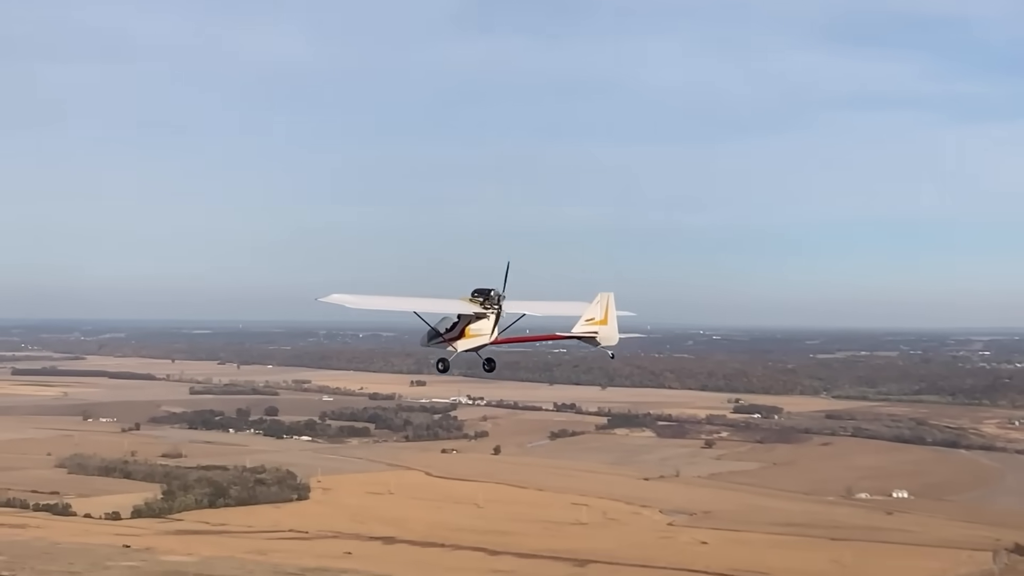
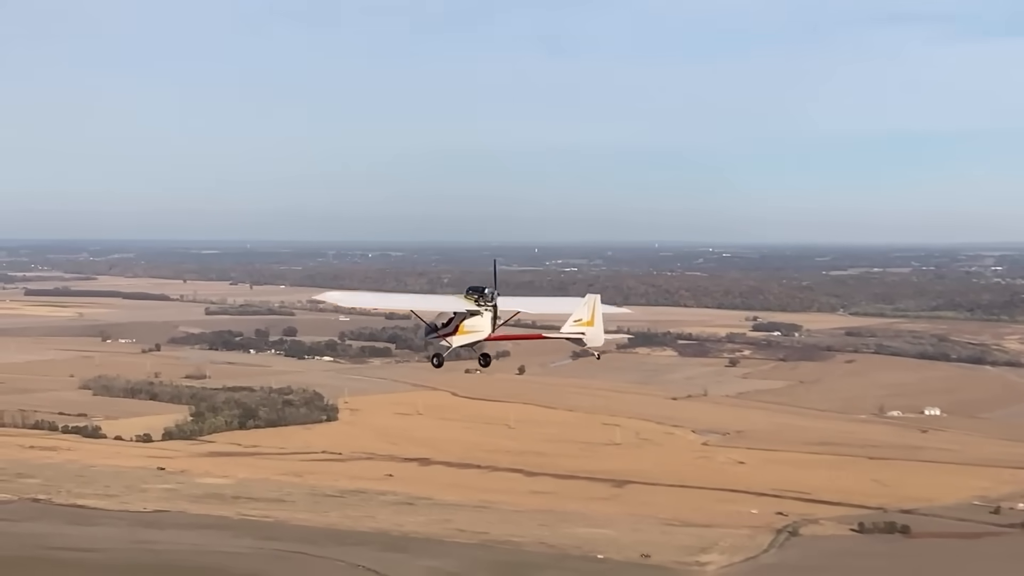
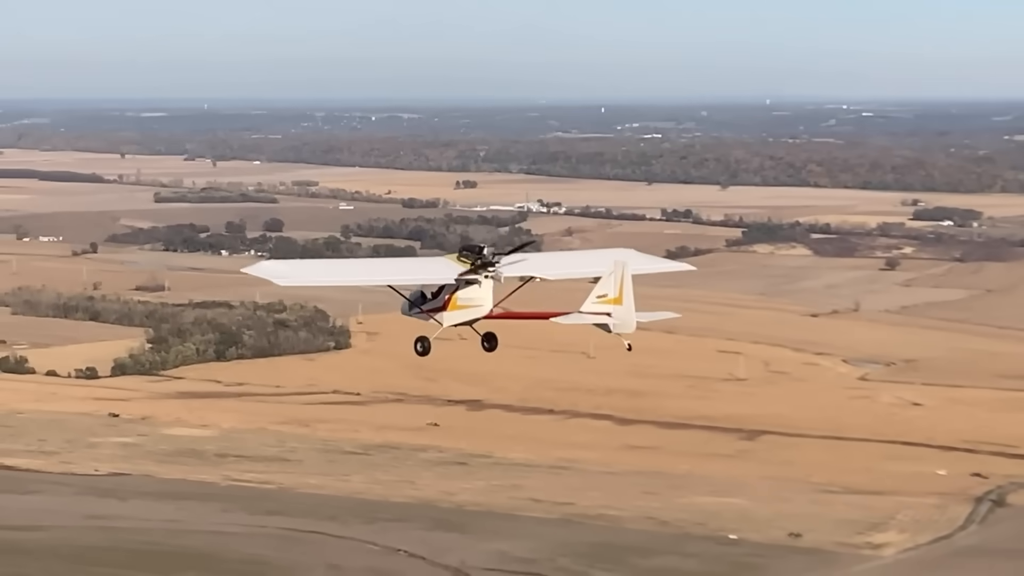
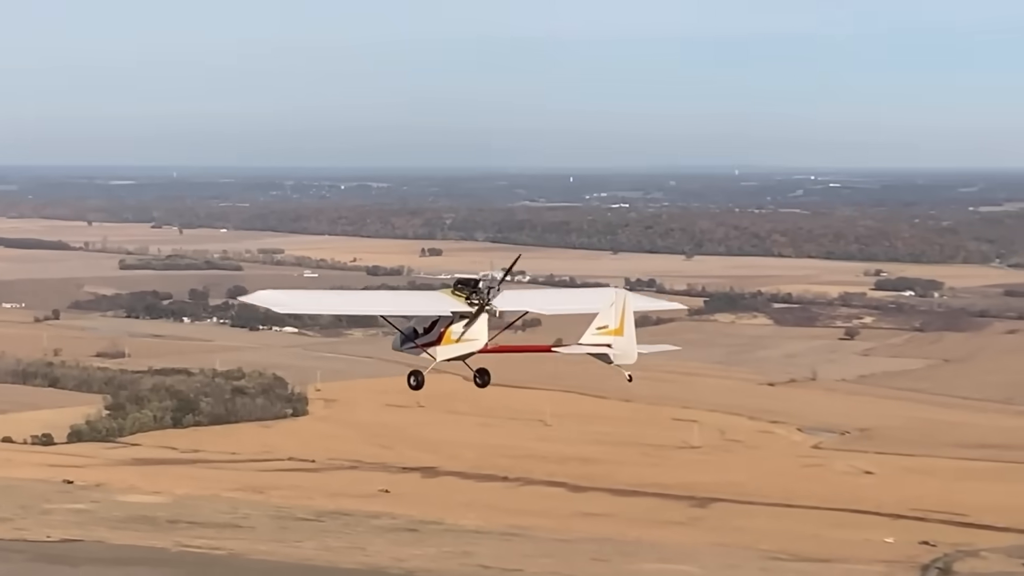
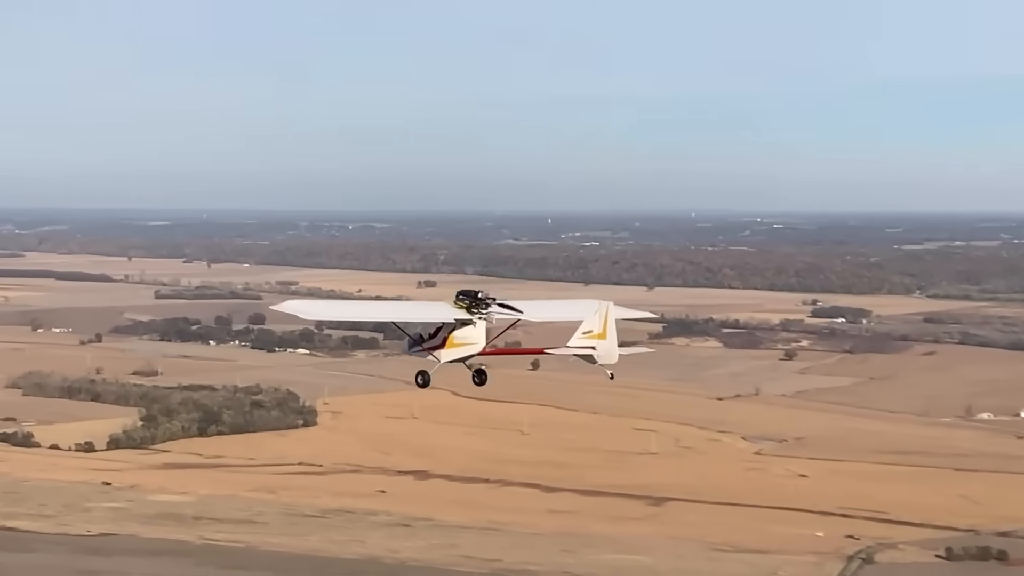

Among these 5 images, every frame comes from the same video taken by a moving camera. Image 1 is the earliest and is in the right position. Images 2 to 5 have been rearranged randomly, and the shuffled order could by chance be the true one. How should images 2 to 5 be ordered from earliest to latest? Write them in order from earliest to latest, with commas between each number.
2, 5, 4, 3
